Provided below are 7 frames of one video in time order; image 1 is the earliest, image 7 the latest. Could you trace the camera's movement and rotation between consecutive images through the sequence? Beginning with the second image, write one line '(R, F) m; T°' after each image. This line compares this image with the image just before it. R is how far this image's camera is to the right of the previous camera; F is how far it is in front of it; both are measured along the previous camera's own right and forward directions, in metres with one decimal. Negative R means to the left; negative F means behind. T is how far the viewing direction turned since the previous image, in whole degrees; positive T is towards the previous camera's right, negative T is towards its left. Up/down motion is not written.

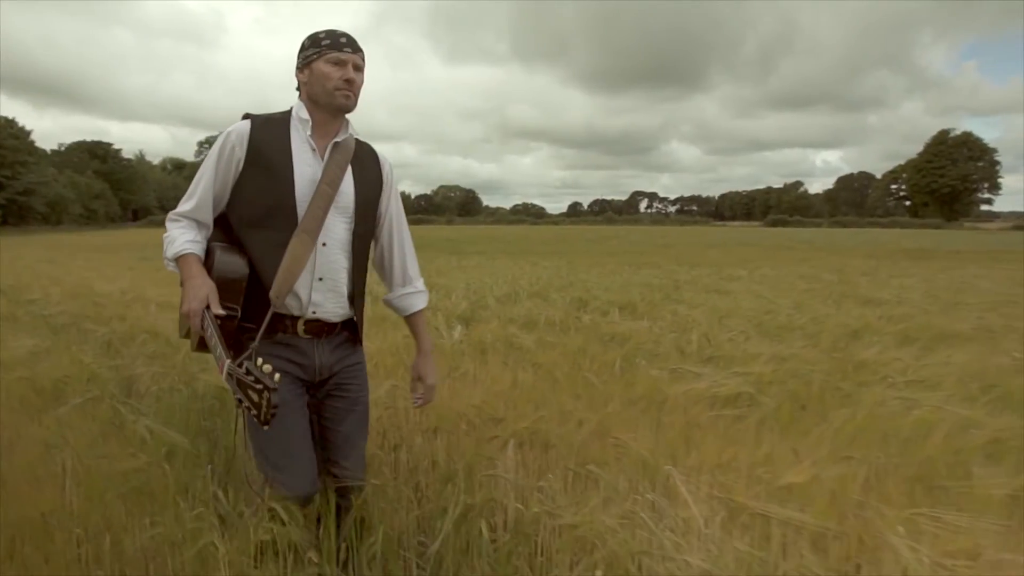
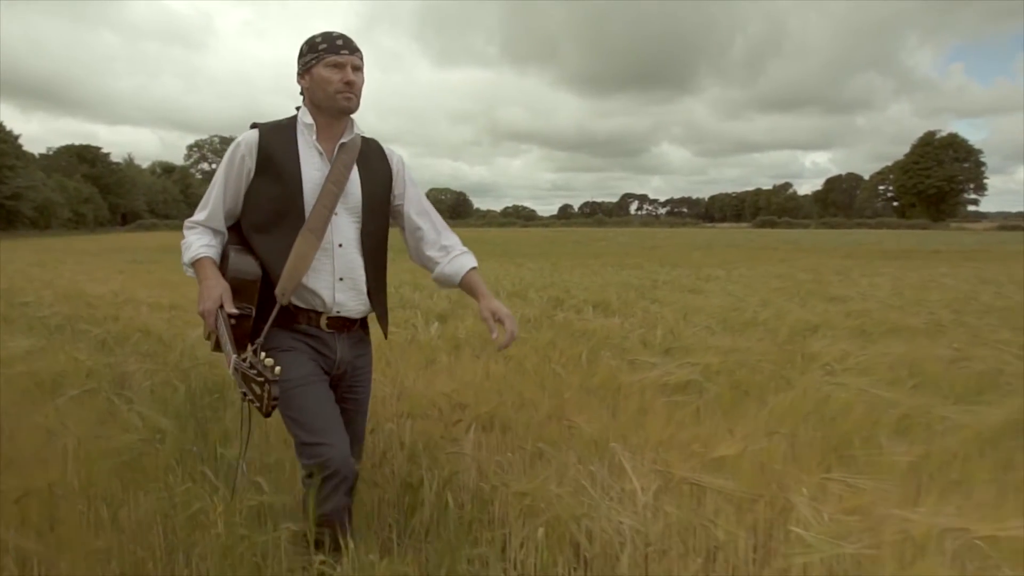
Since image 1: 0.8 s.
(+0.1, -0.3) m; +1°
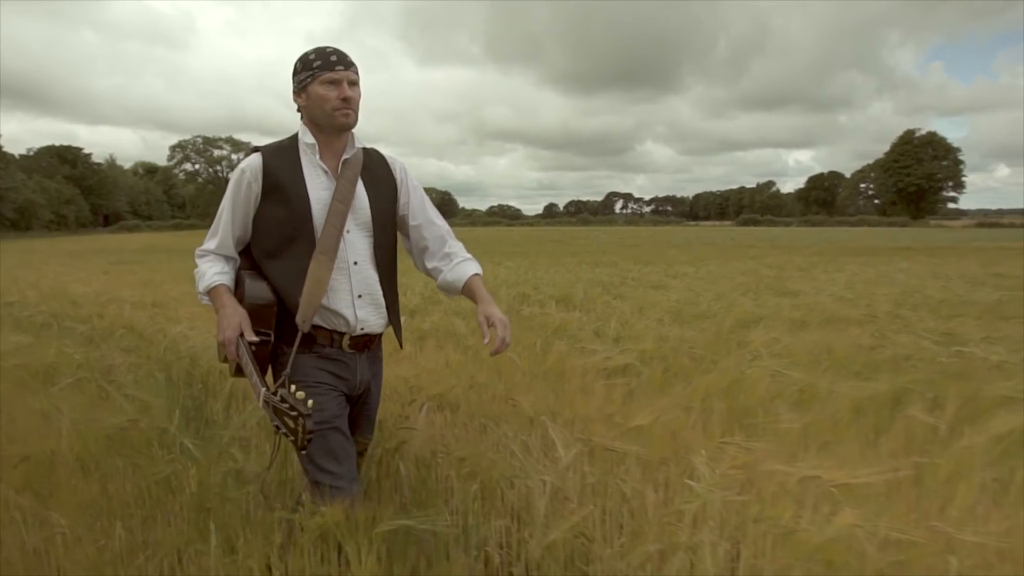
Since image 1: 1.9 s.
(+0.2, -0.4) m; +1°
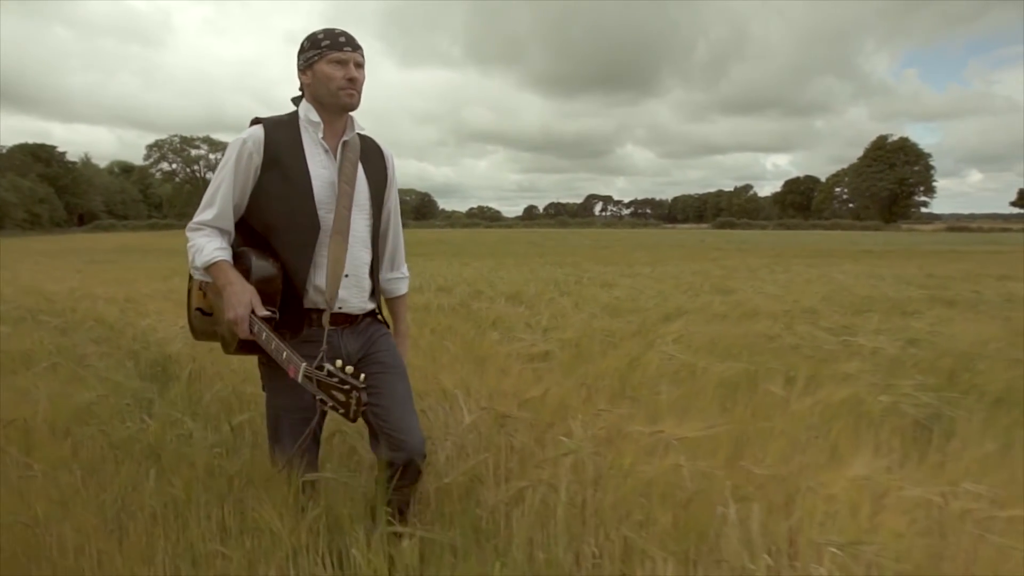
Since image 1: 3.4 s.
(+0.3, -0.6) m; +1°
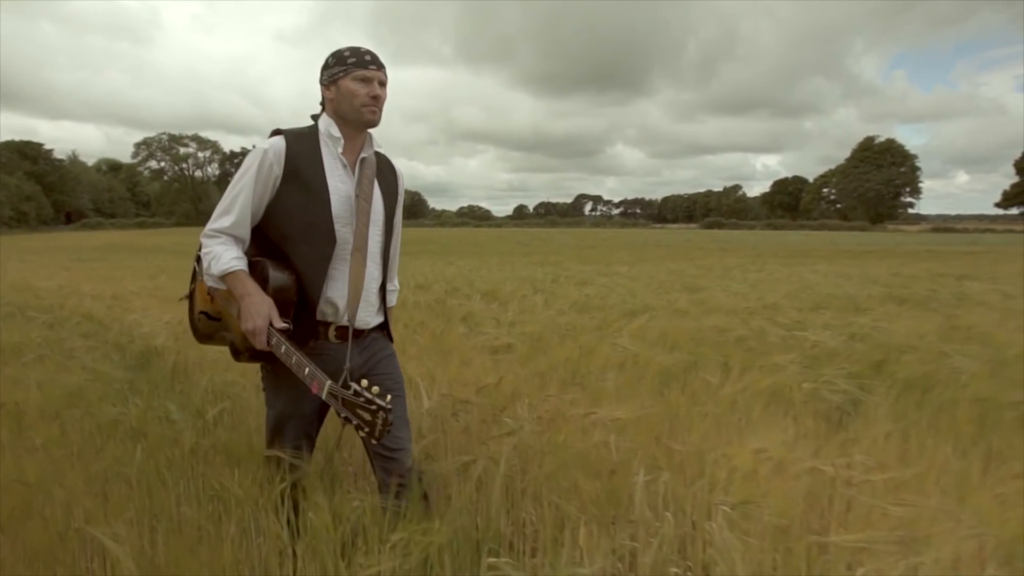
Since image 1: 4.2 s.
(+0.2, -0.3) m; +1°
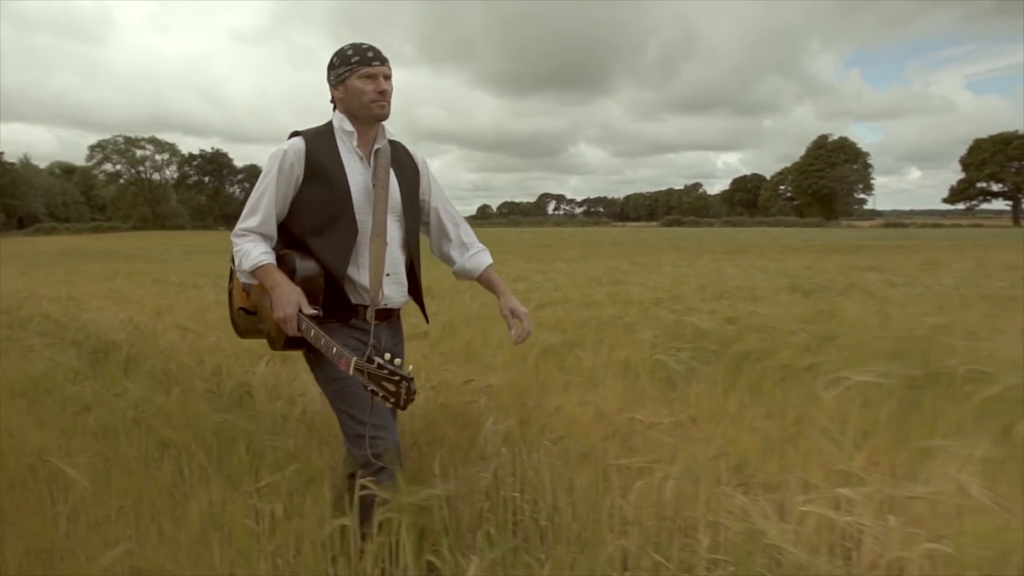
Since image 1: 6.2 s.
(+0.4, -0.8) m; +3°
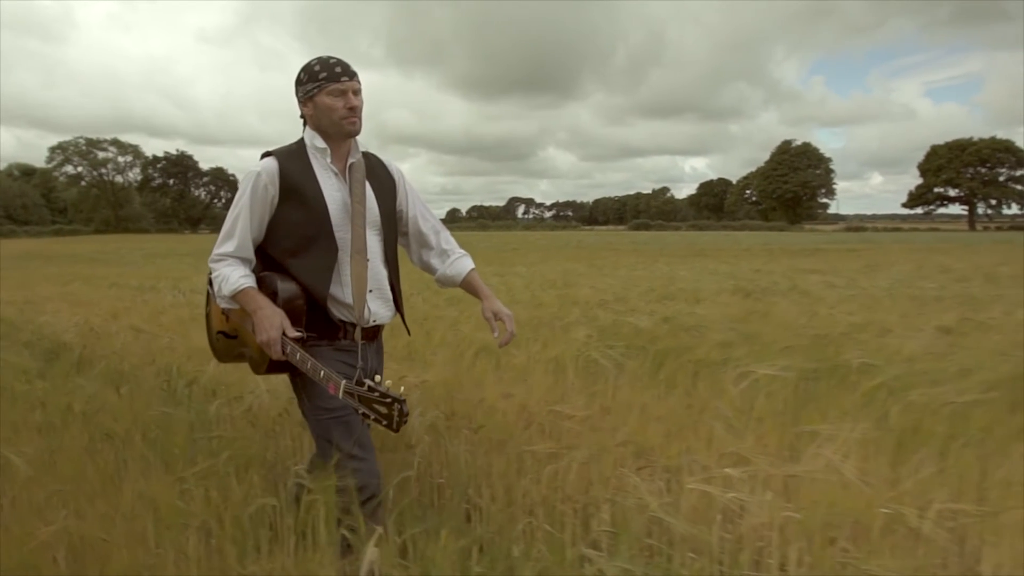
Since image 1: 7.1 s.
(+0.2, -0.3) m; +2°
